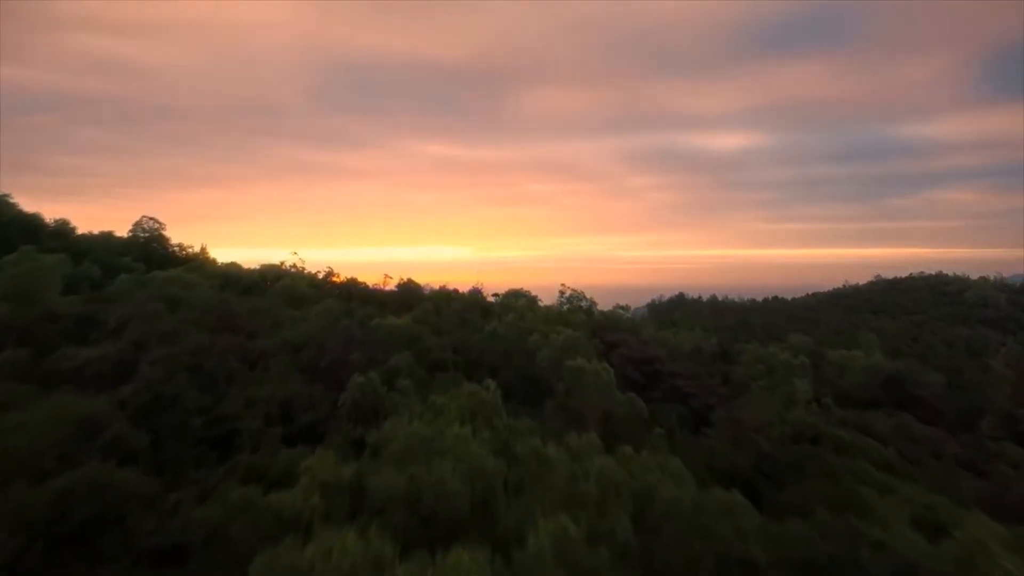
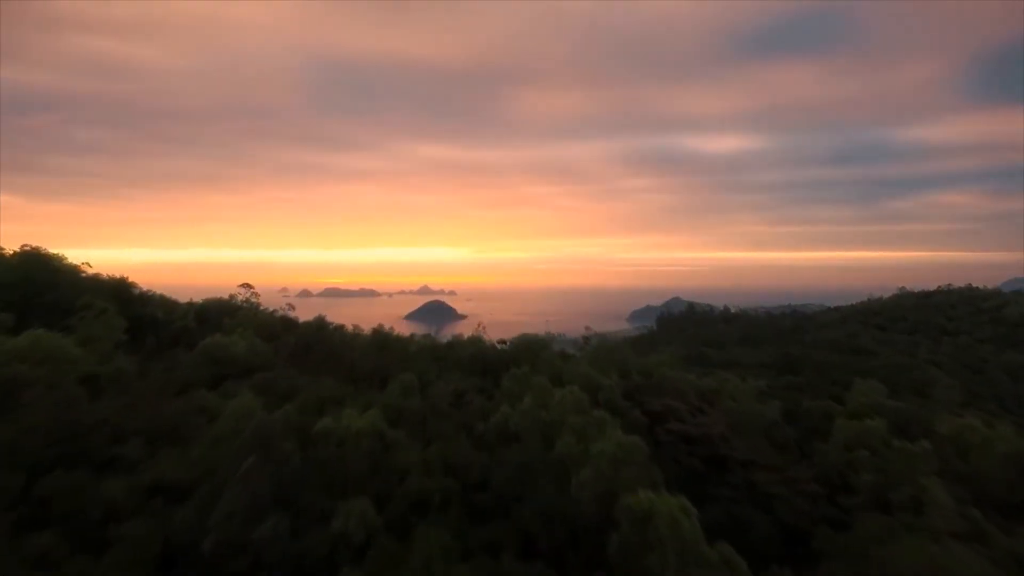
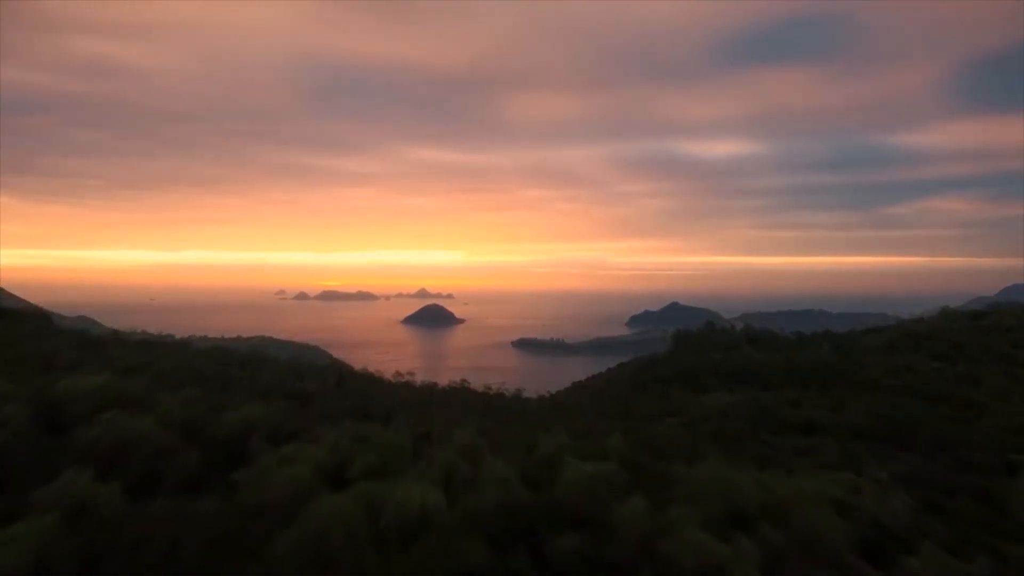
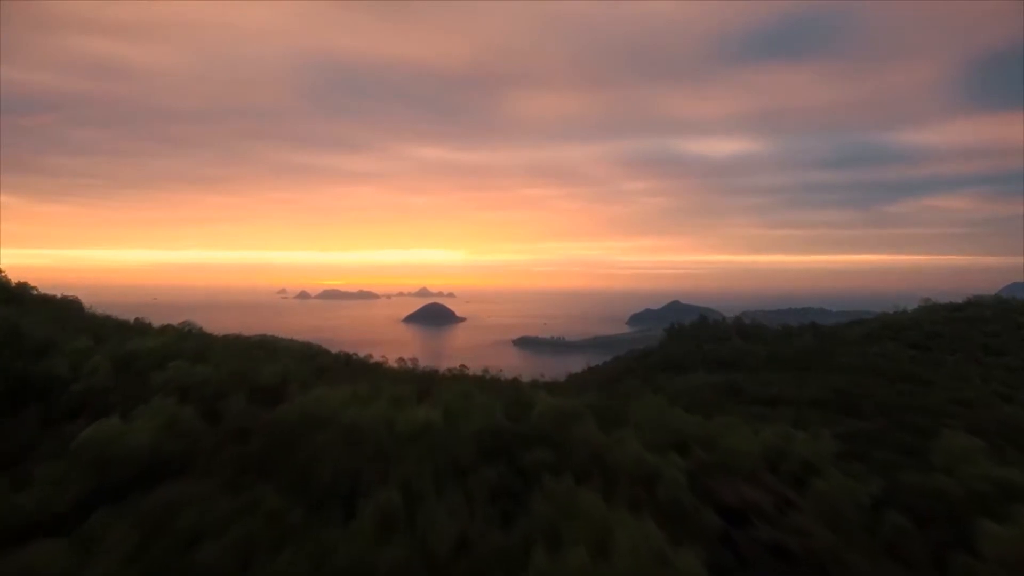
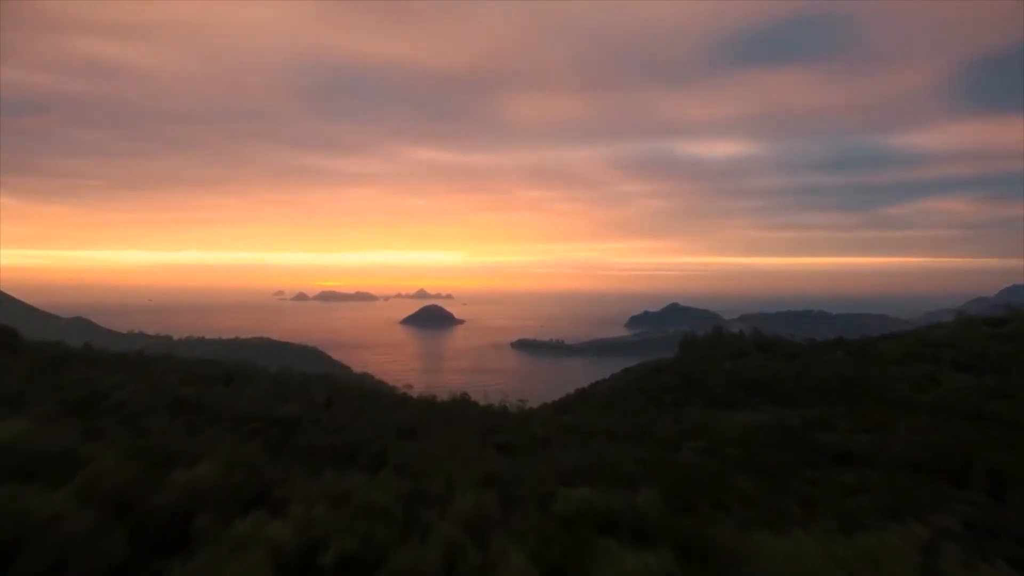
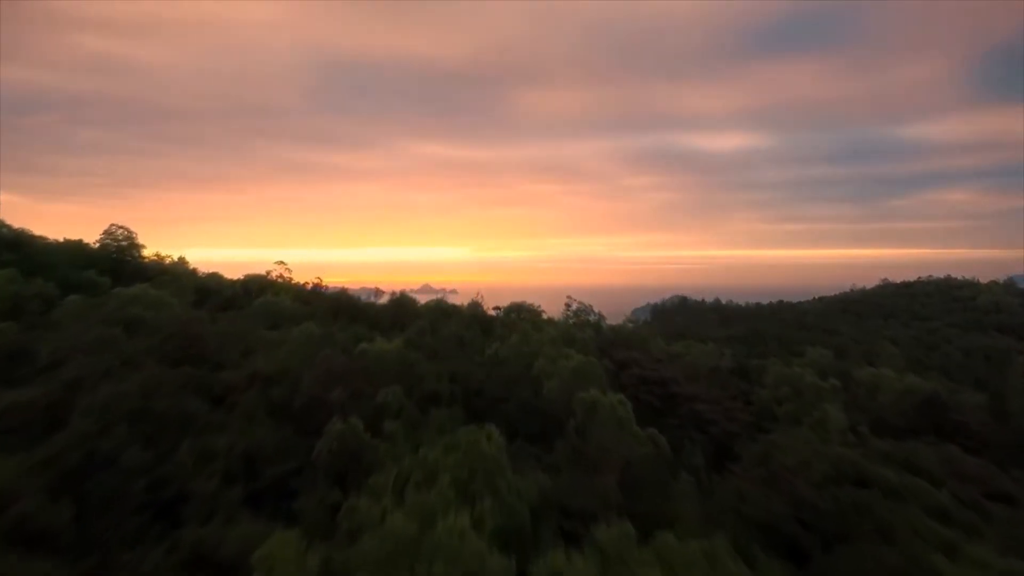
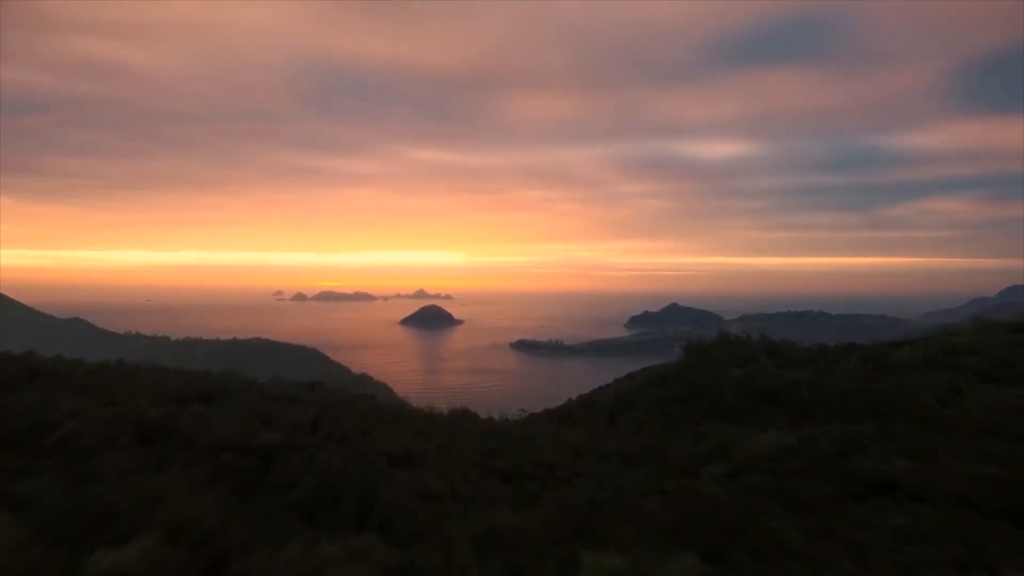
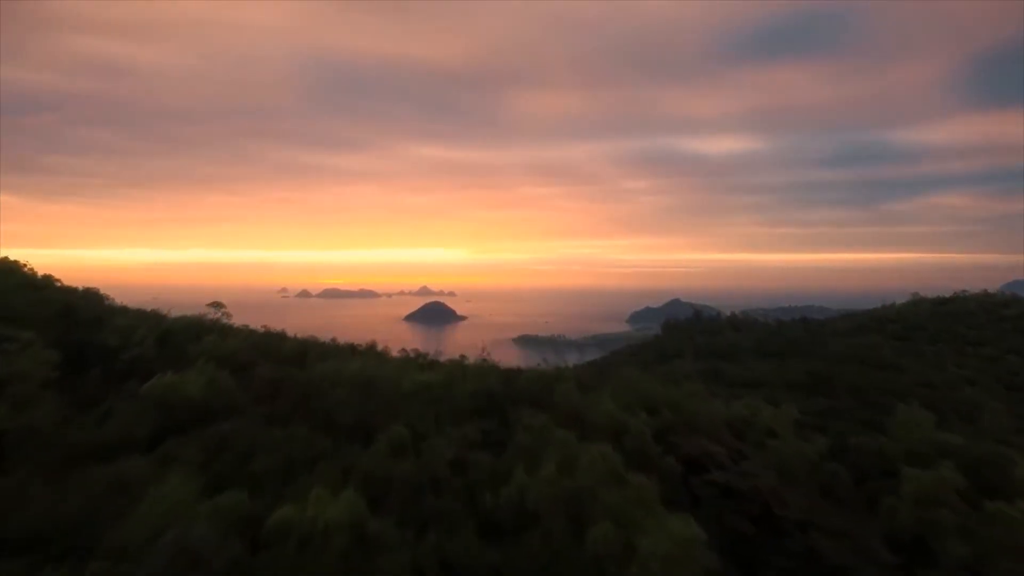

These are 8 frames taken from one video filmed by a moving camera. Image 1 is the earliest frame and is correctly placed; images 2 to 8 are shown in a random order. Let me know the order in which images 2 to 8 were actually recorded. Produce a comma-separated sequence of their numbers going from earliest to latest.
6, 2, 8, 4, 3, 5, 7
